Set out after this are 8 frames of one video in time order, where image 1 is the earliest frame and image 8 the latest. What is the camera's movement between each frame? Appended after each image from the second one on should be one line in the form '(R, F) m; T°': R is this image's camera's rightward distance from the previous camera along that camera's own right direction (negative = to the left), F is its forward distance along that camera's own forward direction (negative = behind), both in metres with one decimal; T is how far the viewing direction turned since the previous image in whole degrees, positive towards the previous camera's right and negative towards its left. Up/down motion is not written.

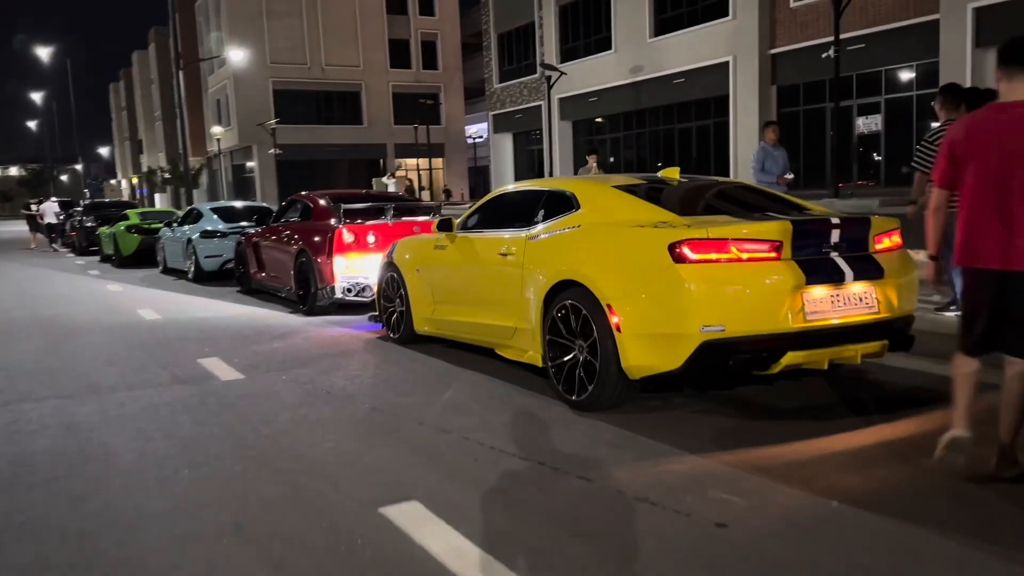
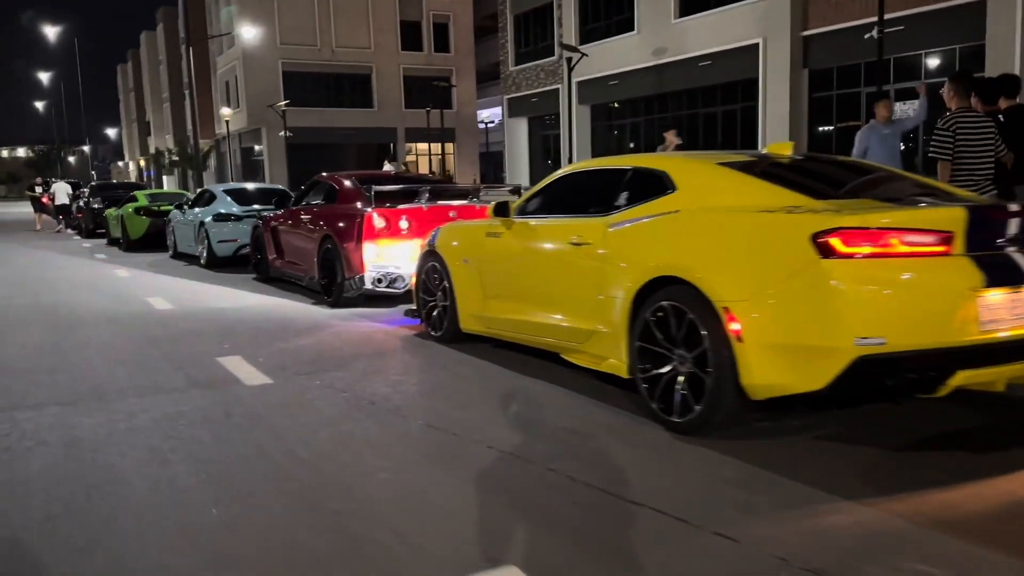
(-0.5, +0.9) m; 0°
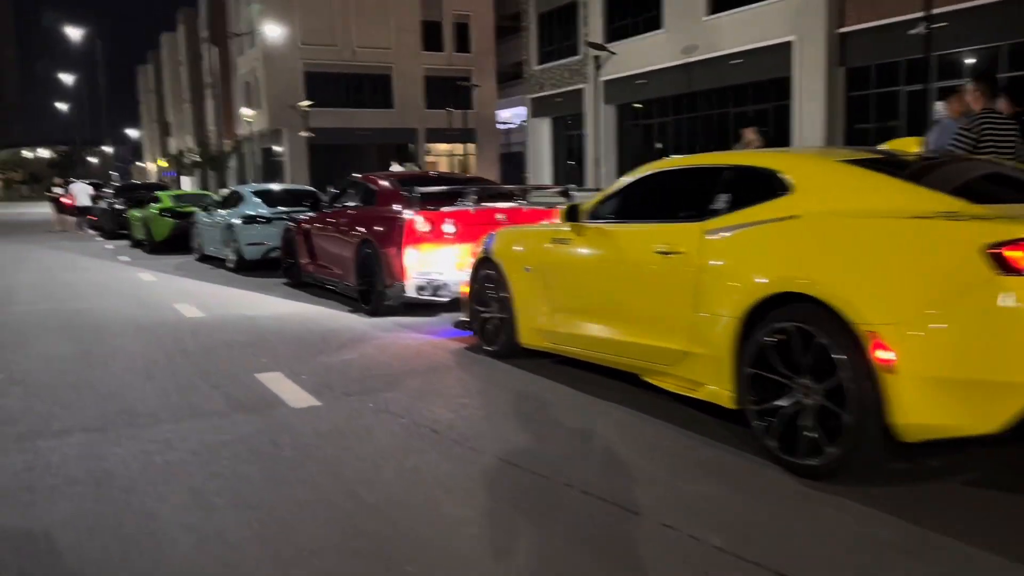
(-0.4, +0.6) m; -1°
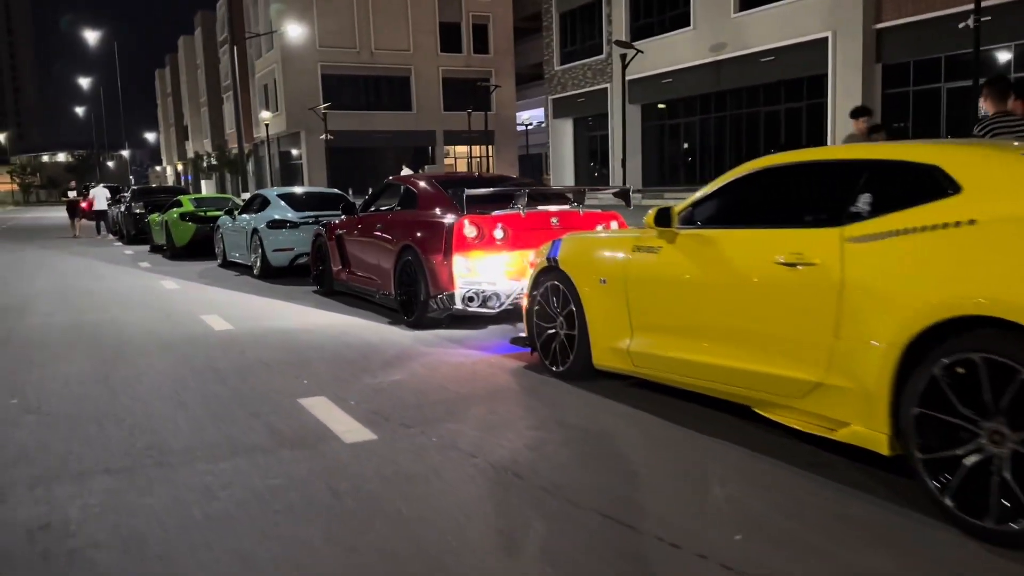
(-0.4, +0.7) m; -1°
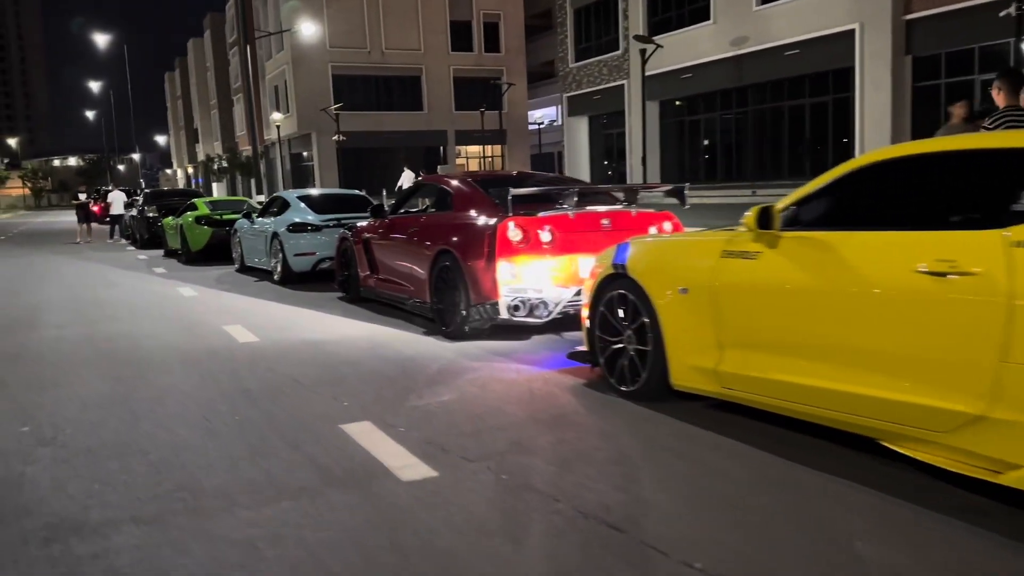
(-0.4, +0.6) m; -1°
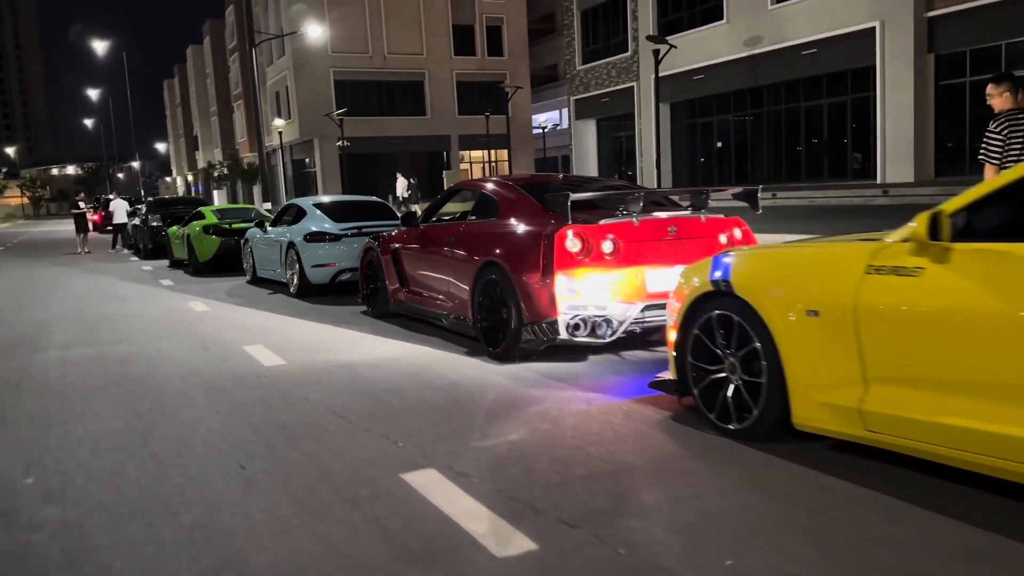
(-0.5, +0.8) m; 0°
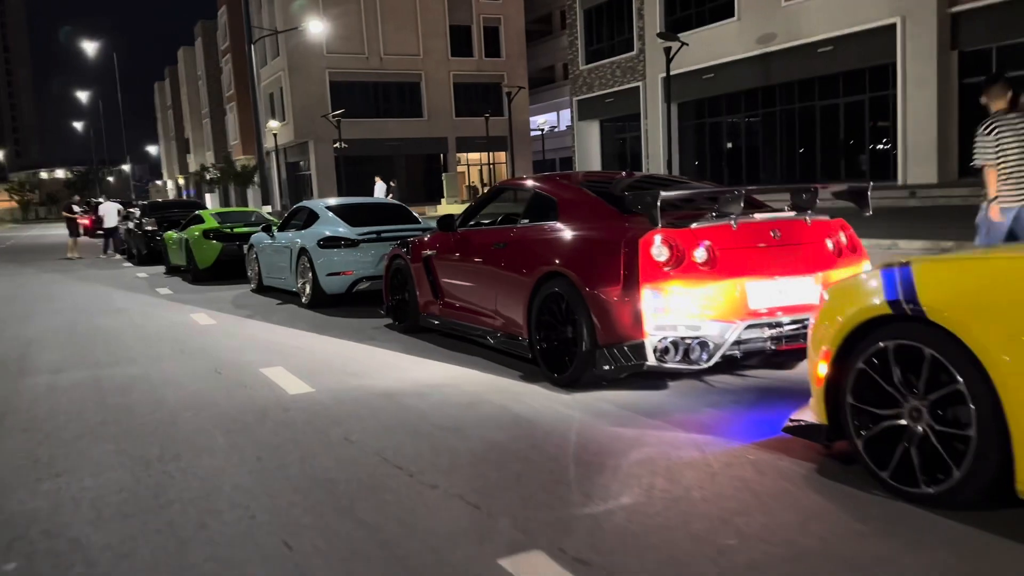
(-0.6, +1.1) m; +1°
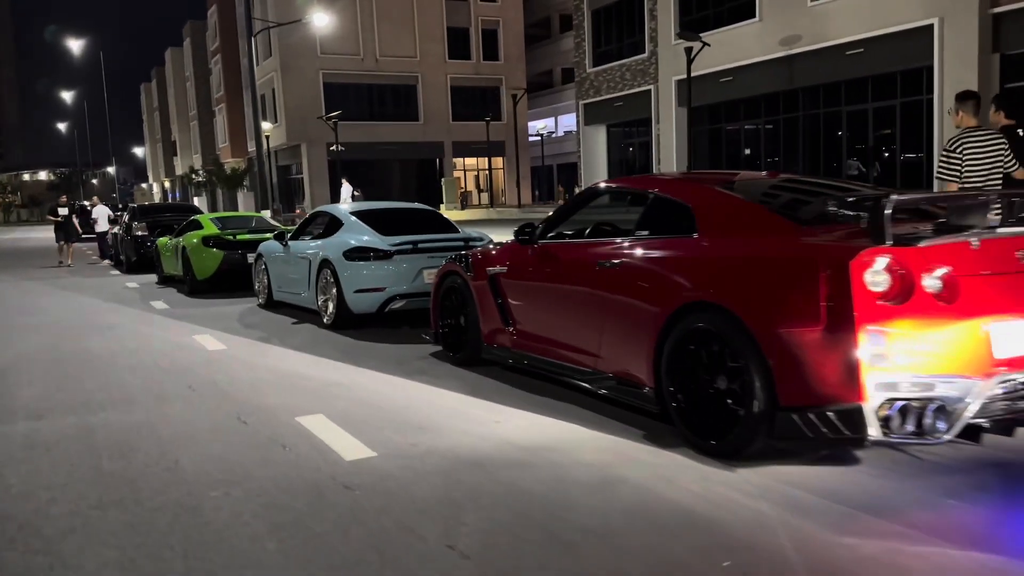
(-0.9, +1.6) m; +1°
